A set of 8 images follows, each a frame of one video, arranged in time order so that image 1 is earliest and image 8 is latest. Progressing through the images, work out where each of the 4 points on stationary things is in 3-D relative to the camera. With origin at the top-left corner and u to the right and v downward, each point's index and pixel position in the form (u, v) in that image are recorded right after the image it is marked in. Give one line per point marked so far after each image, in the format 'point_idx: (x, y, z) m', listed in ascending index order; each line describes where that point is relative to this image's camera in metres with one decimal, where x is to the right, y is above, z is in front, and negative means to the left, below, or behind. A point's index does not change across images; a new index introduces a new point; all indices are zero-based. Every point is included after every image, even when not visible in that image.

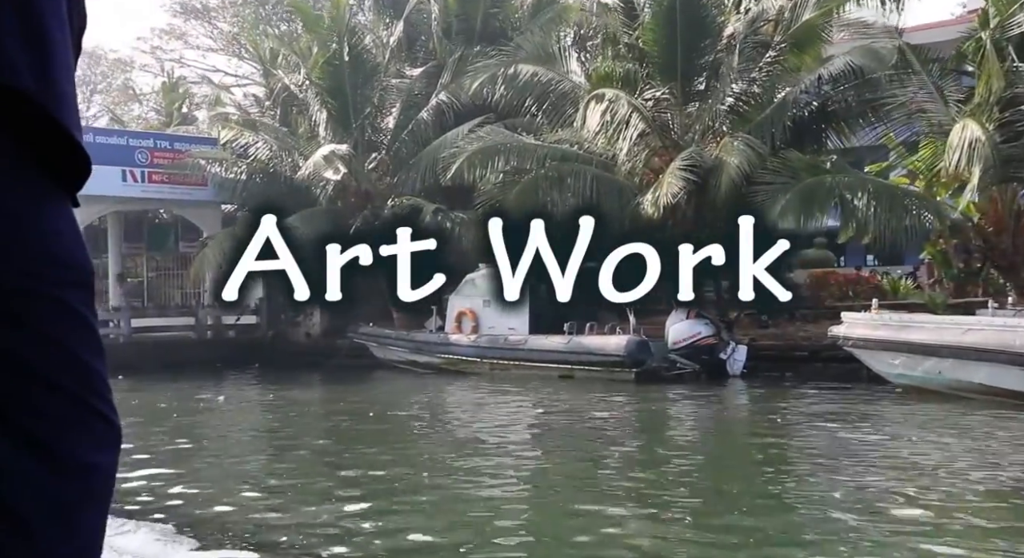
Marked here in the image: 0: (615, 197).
0: (+1.2, +0.9, +17.1) m
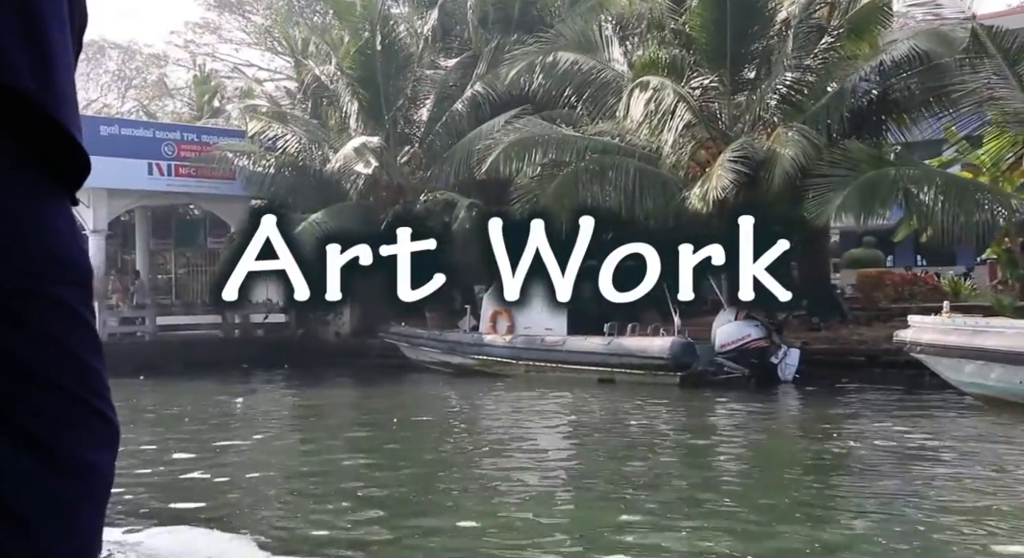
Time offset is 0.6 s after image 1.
0: (+1.6, +0.9, +16.2) m
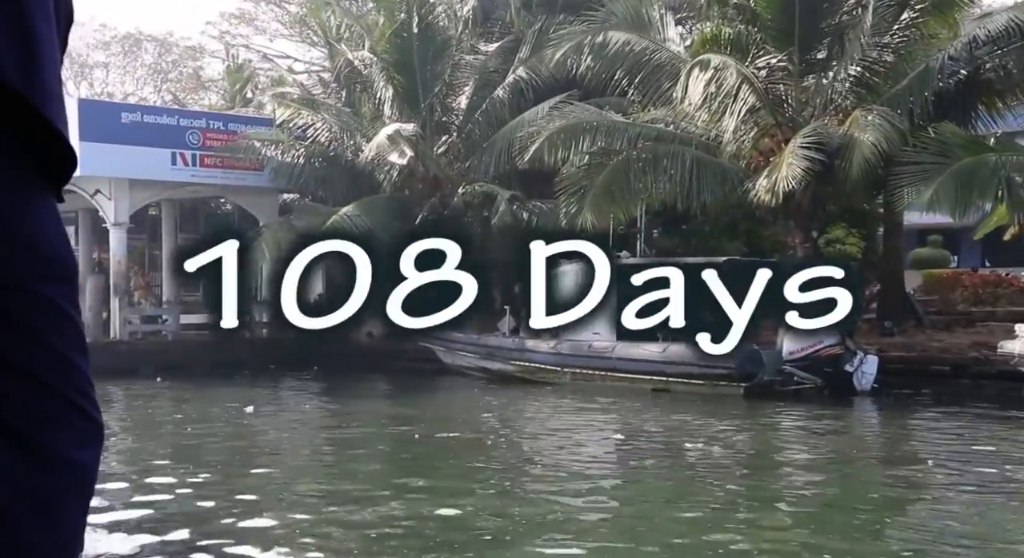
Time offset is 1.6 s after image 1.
0: (+2.1, +0.9, +14.8) m
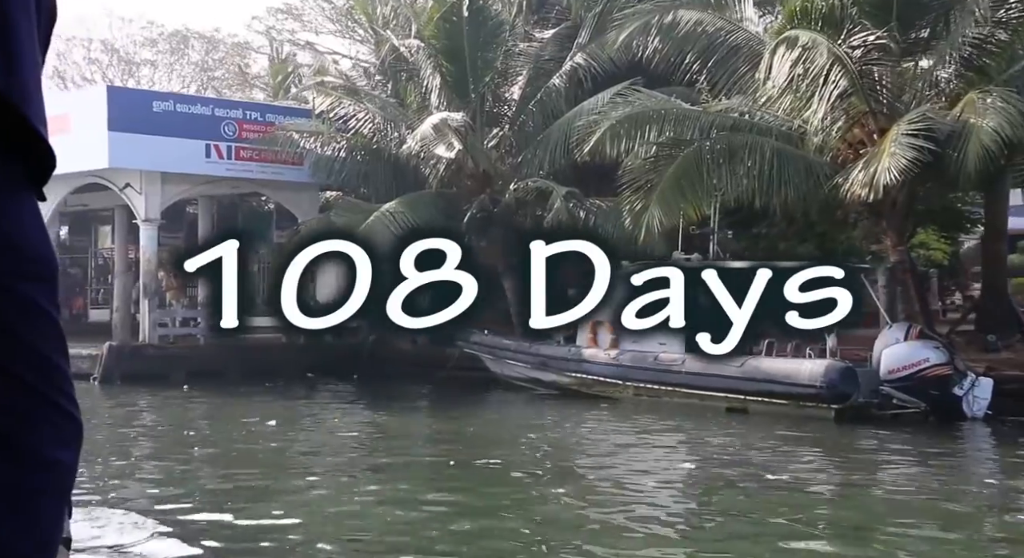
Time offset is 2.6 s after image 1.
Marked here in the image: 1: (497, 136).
0: (+2.6, +0.9, +13.3) m
1: (-0.2, +1.9, +19.4) m
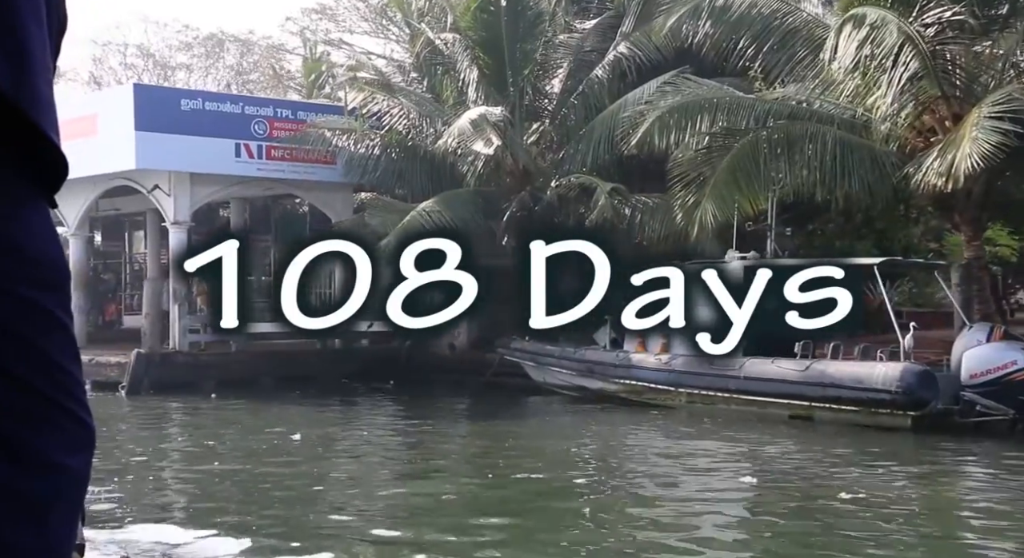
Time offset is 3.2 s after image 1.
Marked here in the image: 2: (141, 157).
0: (+2.9, +0.9, +12.4) m
1: (+0.3, +1.8, +18.6) m
2: (-4.8, +1.6, +19.5) m
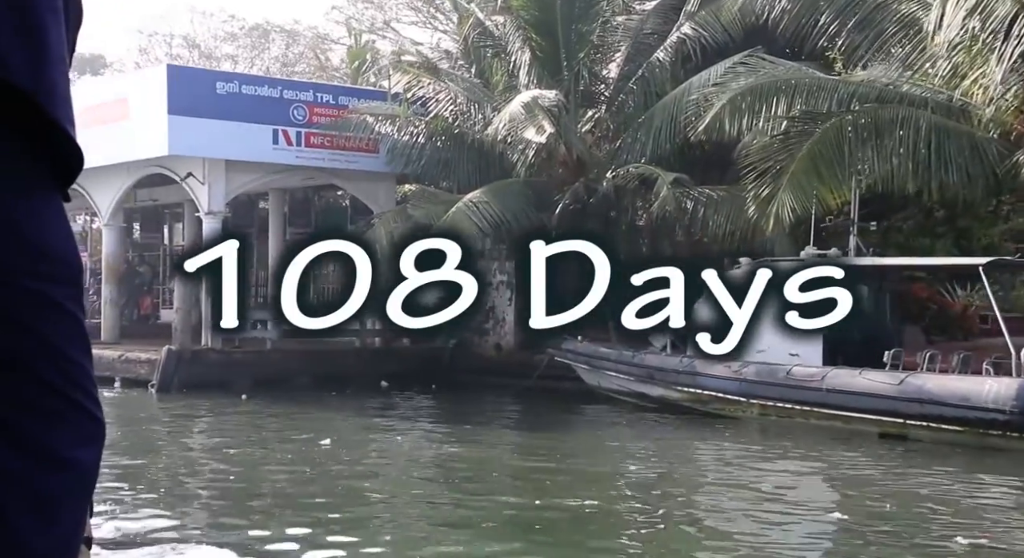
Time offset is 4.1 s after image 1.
0: (+3.4, +0.9, +11.1) m
1: (+0.9, +1.9, +17.4) m
2: (-4.1, +1.7, +18.4) m
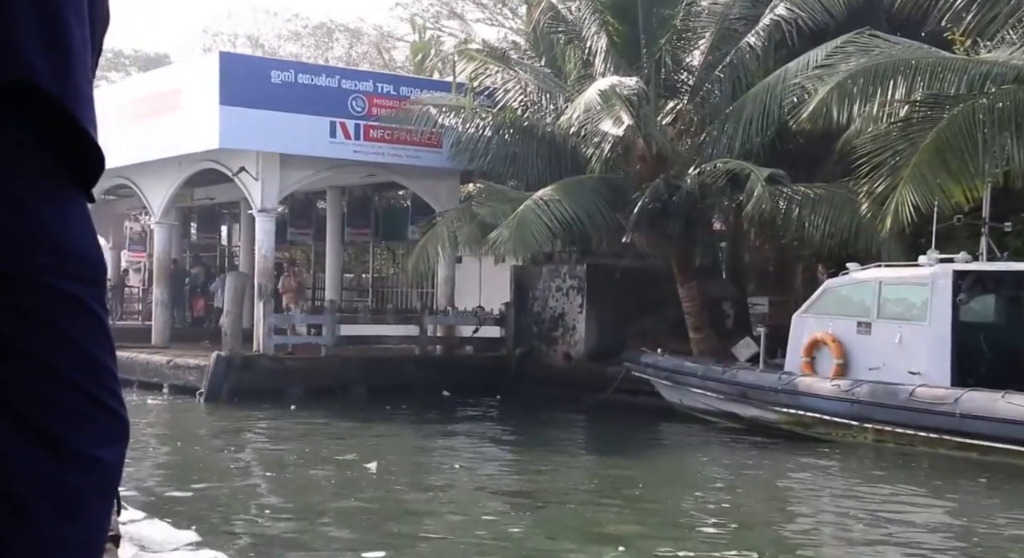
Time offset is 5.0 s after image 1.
0: (+3.9, +0.8, +9.6) m
1: (+1.7, +1.8, +16.0) m
2: (-3.3, +1.7, +17.3) m
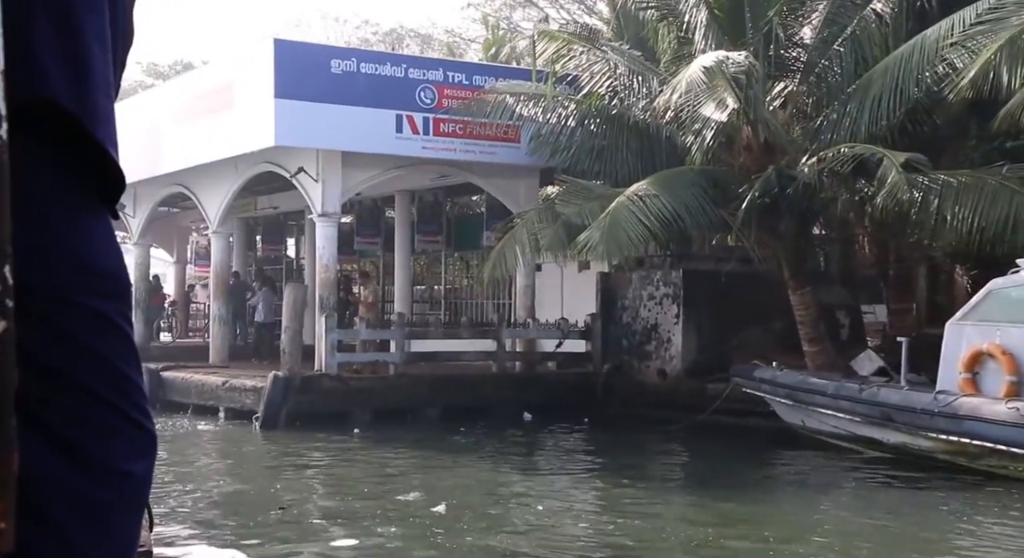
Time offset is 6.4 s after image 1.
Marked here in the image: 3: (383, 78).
0: (+4.4, +0.9, +7.6) m
1: (+2.5, +1.8, +14.1) m
2: (-2.4, +1.5, +15.6) m
3: (-1.4, +2.2, +16.4) m
